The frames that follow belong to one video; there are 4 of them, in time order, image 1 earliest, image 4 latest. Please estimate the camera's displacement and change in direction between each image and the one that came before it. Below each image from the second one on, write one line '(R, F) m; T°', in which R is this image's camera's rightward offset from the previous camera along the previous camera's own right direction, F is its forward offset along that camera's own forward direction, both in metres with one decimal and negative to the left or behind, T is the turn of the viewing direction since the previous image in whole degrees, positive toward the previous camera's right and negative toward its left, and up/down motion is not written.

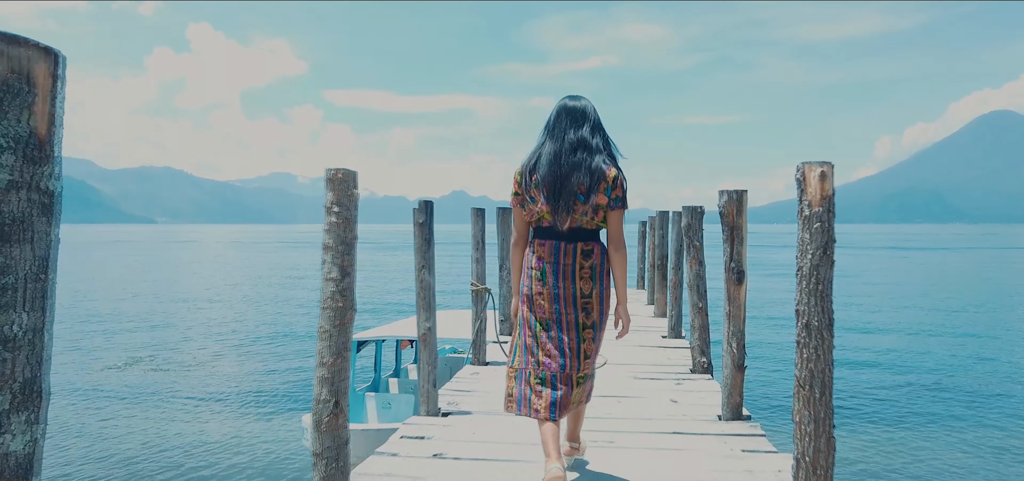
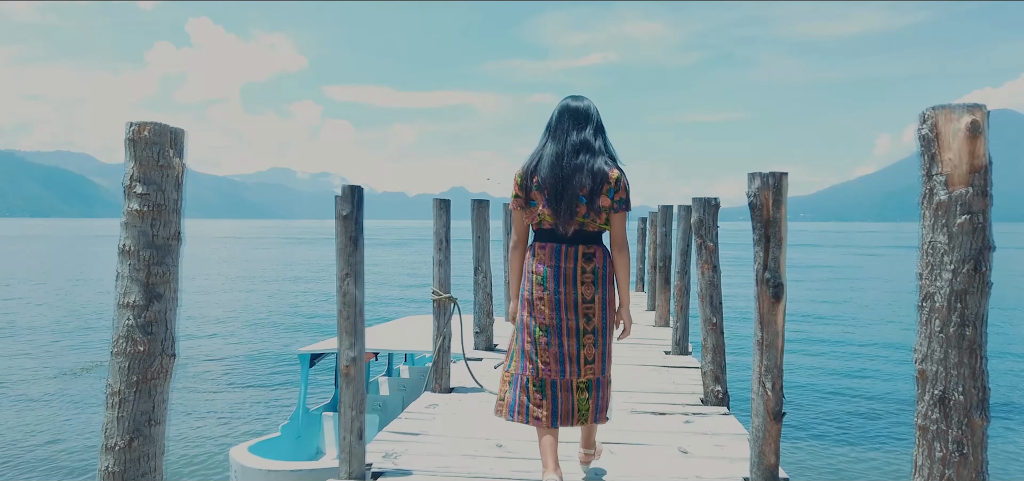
(+0.3, +1.4) m; 0°
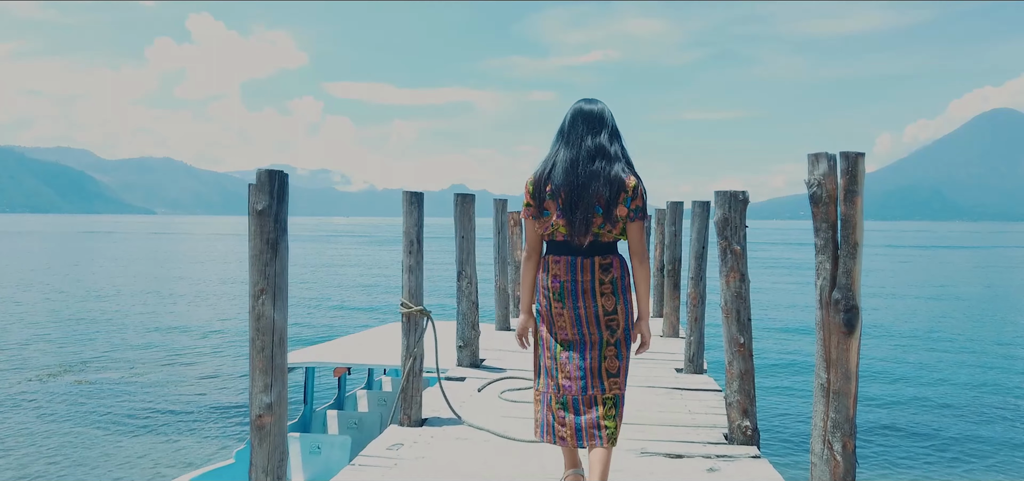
(+0.1, +1.0) m; 0°
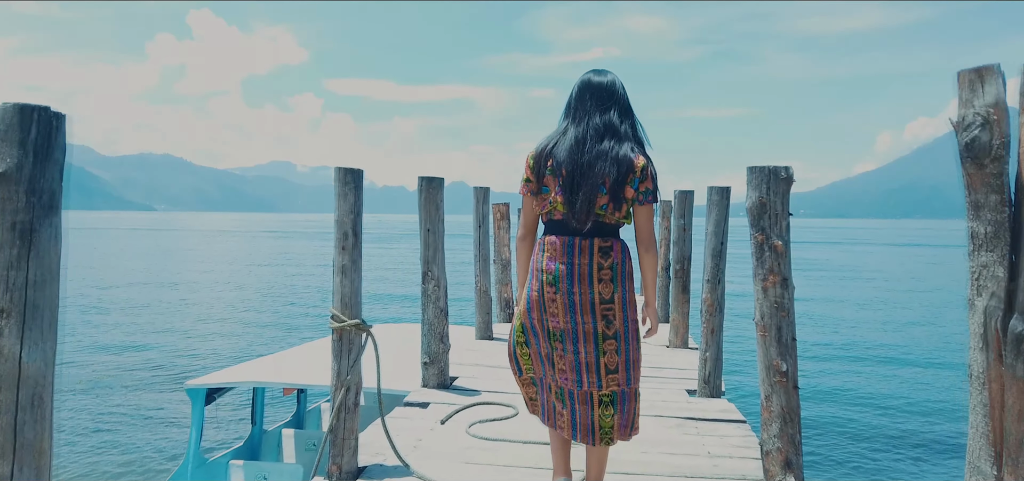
(+0.2, +1.2) m; 0°
